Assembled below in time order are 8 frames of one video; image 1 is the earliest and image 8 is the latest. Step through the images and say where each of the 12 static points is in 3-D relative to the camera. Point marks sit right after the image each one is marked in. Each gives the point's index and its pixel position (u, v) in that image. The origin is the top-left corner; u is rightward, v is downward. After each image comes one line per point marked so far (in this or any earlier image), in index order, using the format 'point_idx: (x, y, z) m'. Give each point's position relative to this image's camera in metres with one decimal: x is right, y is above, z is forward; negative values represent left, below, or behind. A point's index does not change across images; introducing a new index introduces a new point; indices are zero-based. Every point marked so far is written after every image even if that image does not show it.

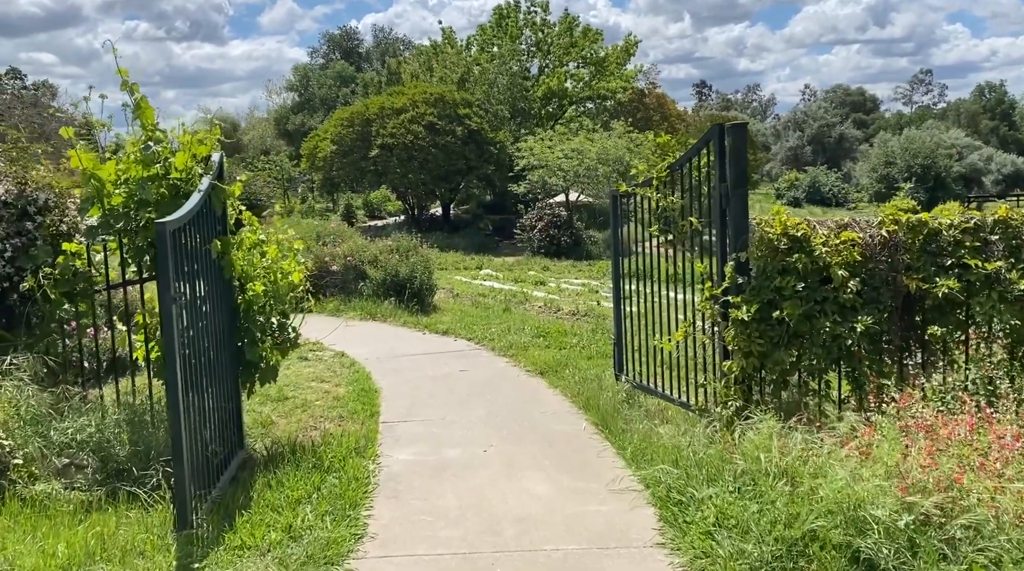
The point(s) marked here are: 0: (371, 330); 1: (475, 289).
0: (-1.7, -0.5, +12.4) m
1: (-0.6, 0.0, +17.5) m
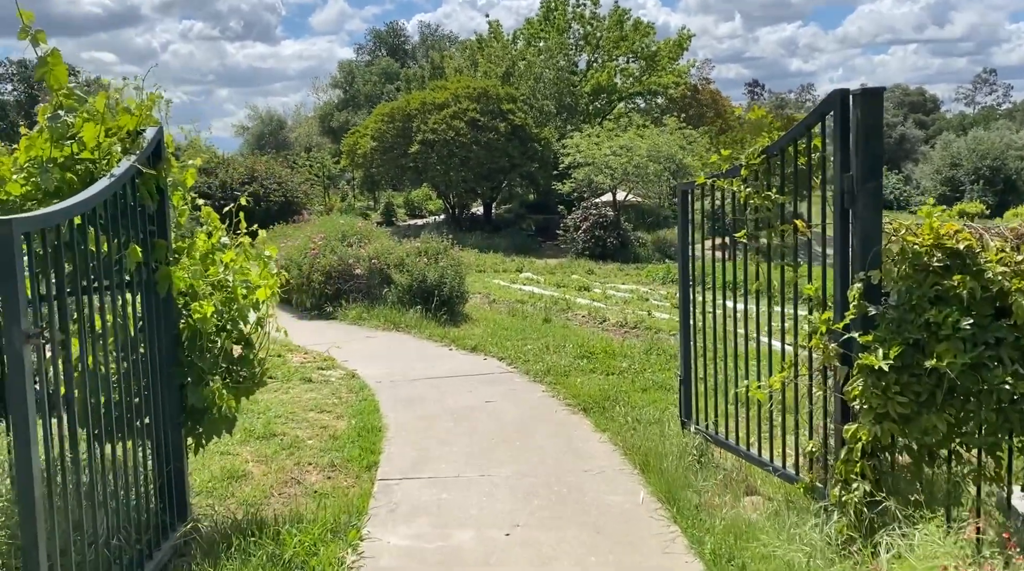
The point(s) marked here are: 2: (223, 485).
0: (-1.3, -0.6, +10.9) m
1: (0.0, -0.1, +16.0) m
2: (-1.6, -1.1, +5.6) m
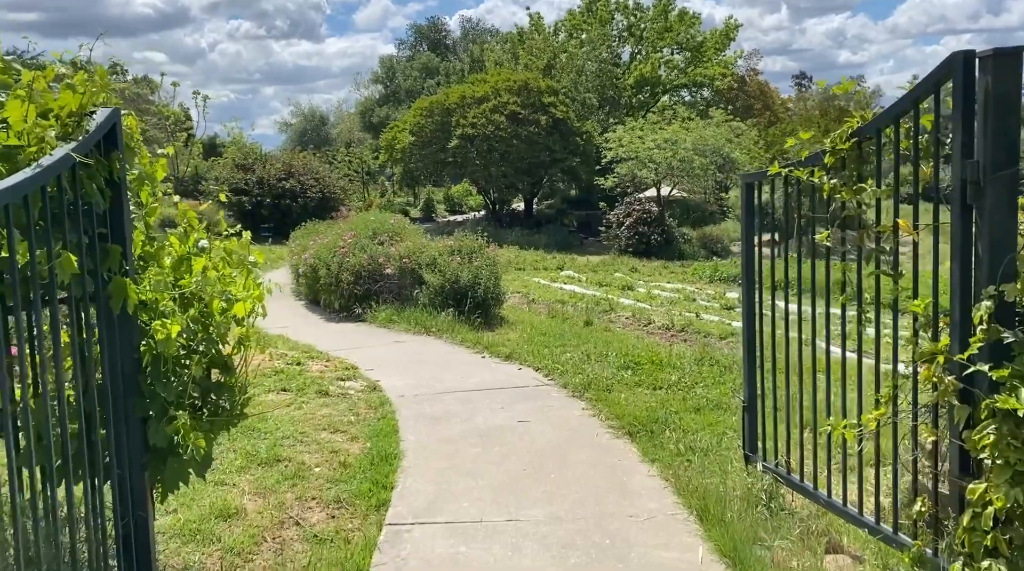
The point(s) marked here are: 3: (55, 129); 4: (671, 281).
0: (-0.9, -0.6, +10.1) m
1: (+0.6, -0.1, +15.1) m
2: (-1.4, -1.1, +4.9) m
3: (-1.5, +0.5, +3.4) m
4: (+2.8, +0.1, +18.1) m
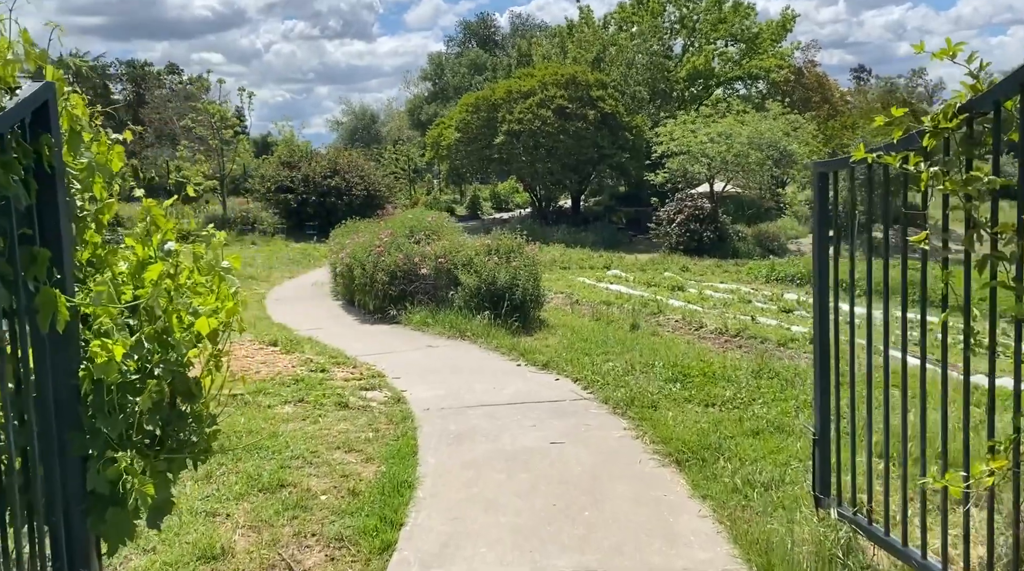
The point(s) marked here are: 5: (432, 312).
0: (-0.5, -0.7, +9.5) m
1: (+1.2, -0.1, +14.3) m
2: (-1.3, -1.2, +4.2) m
3: (-1.5, +0.5, +2.8) m
4: (+3.6, +0.1, +17.2) m
5: (-0.9, -0.3, +11.5) m
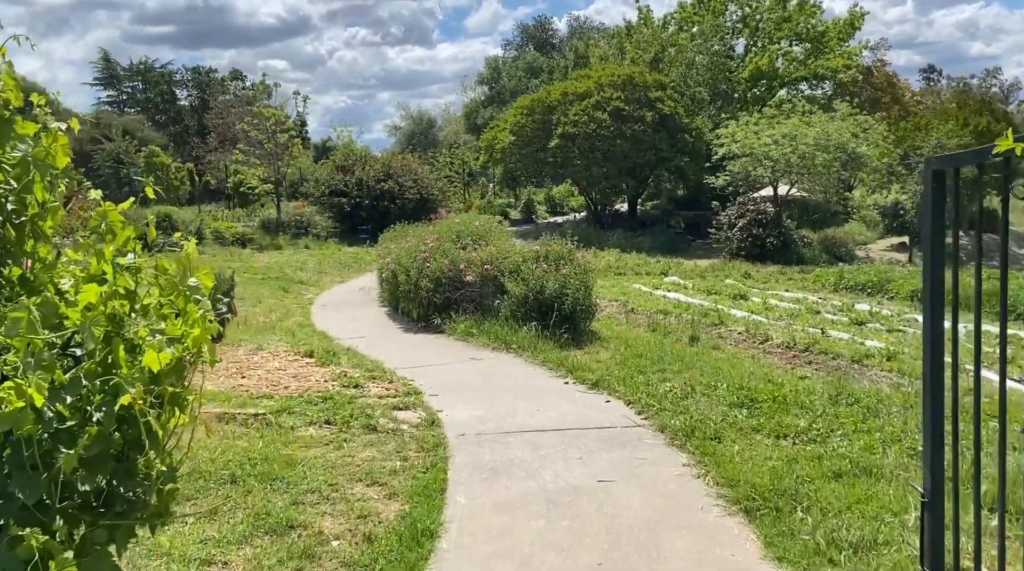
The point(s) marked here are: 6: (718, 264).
0: (-0.1, -0.7, +8.8) m
1: (+1.9, -0.3, +13.5) m
2: (-1.2, -1.2, +3.6) m
3: (-1.4, +0.4, +2.2) m
4: (+4.4, -0.1, +16.3) m
5: (-0.4, -0.4, +10.8) m
6: (+3.9, +0.4, +19.2) m
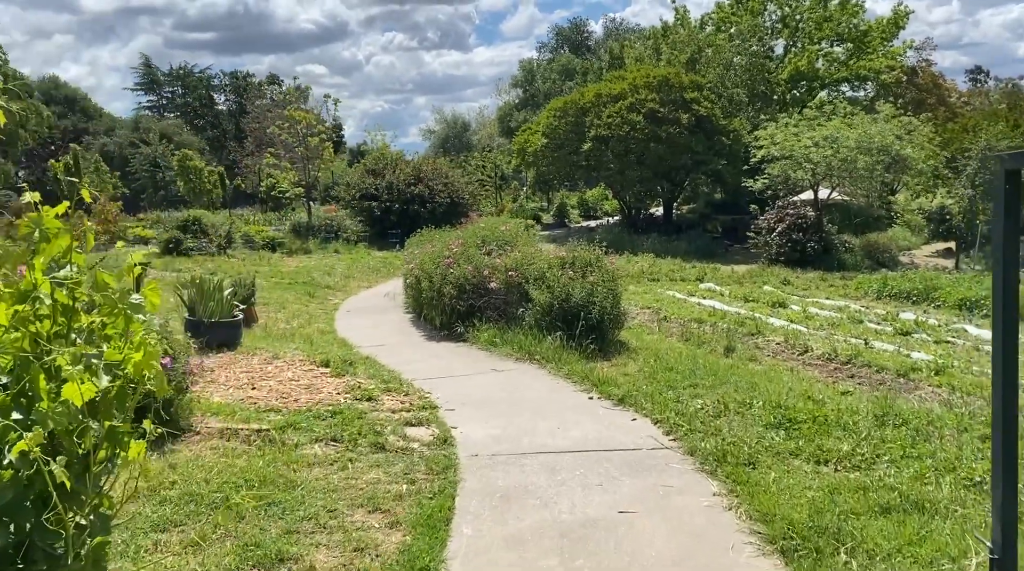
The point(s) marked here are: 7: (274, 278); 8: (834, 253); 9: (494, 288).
0: (+0.1, -0.8, +8.3) m
1: (+2.3, -0.3, +13.0) m
2: (-1.2, -1.3, +3.2) m
3: (-1.5, +0.4, +1.8) m
4: (+4.9, -0.2, +15.6) m
5: (-0.1, -0.4, +10.3) m
6: (+4.4, +0.3, +18.6) m
7: (-4.5, +0.1, +19.4) m
8: (+6.3, +0.6, +20.0) m
9: (-0.2, 0.0, +10.9) m
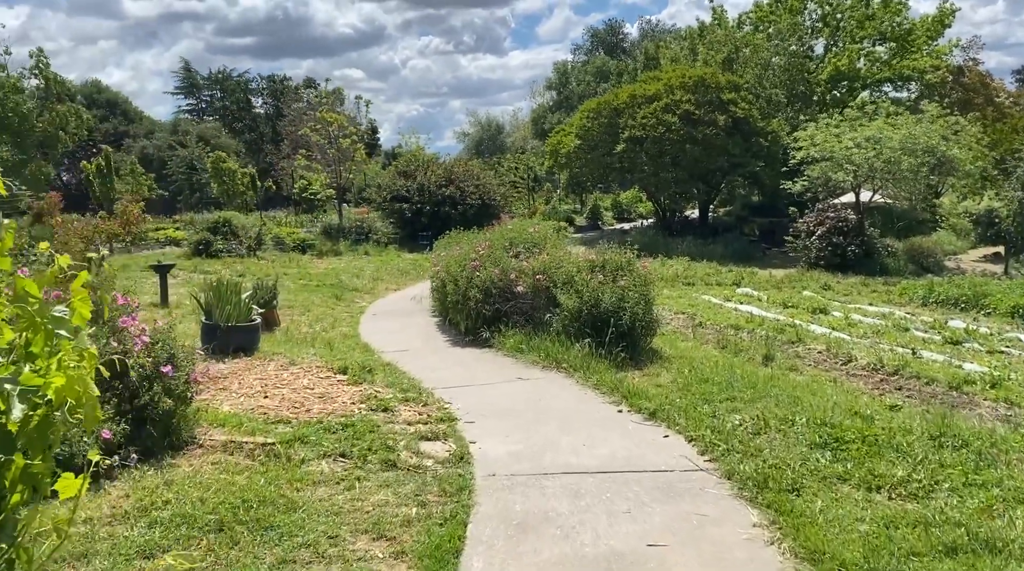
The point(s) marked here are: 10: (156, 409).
0: (+0.2, -0.8, +7.8) m
1: (+2.6, -0.4, +12.5) m
2: (-1.2, -1.3, +2.8) m
3: (-1.5, +0.4, +1.4) m
4: (+5.3, -0.3, +15.0) m
5: (+0.1, -0.5, +9.9) m
6: (+5.0, +0.2, +18.0) m
7: (-3.9, +0.1, +19.0) m
8: (+6.9, +0.5, +19.3) m
9: (+0.1, -0.1, +10.4) m
10: (-2.1, -0.7, +5.9) m
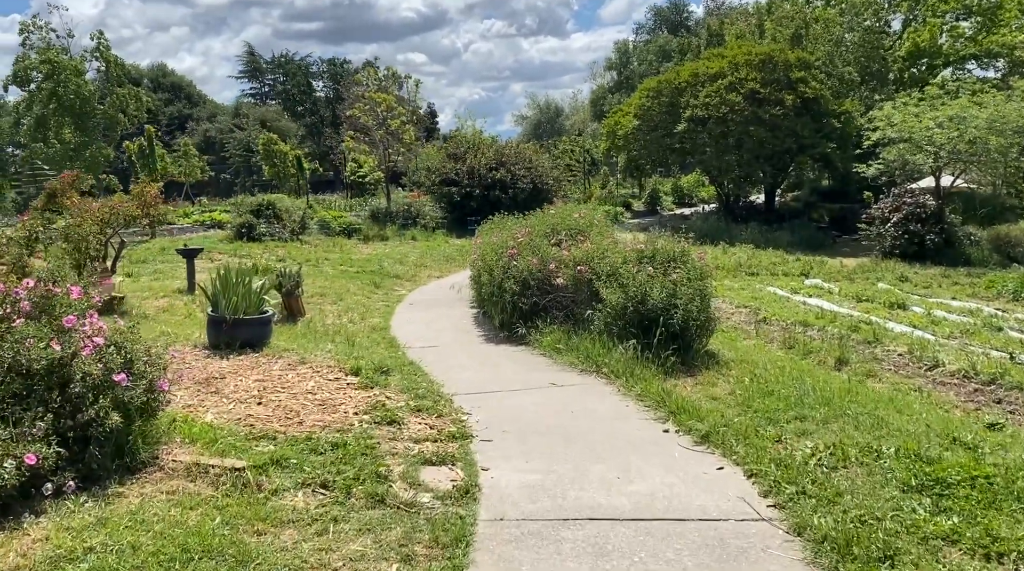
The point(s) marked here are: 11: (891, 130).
0: (+0.4, -0.8, +6.7) m
1: (+3.1, -0.3, +11.2) m
2: (-1.3, -1.3, +1.7) m
3: (-1.7, +0.4, +0.3) m
4: (+5.9, -0.2, +13.6) m
5: (+0.5, -0.4, +8.8) m
6: (+5.8, +0.3, +16.5) m
7: (-3.0, +0.3, +18.1) m
8: (+7.8, +0.7, +17.8) m
9: (+0.5, 0.0, +9.3) m
10: (-2.0, -0.7, +4.9) m
11: (+7.2, +3.0, +19.4) m
